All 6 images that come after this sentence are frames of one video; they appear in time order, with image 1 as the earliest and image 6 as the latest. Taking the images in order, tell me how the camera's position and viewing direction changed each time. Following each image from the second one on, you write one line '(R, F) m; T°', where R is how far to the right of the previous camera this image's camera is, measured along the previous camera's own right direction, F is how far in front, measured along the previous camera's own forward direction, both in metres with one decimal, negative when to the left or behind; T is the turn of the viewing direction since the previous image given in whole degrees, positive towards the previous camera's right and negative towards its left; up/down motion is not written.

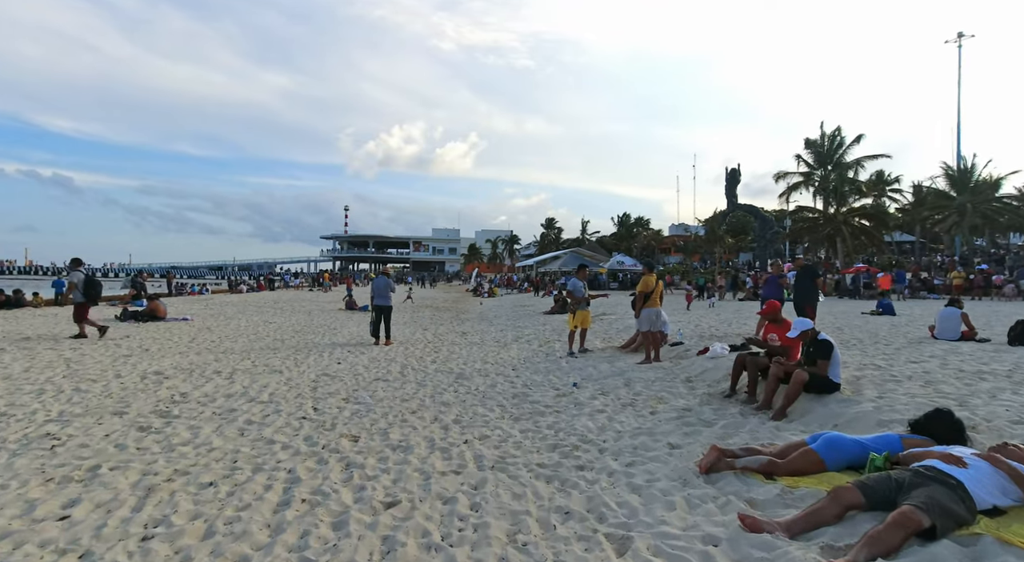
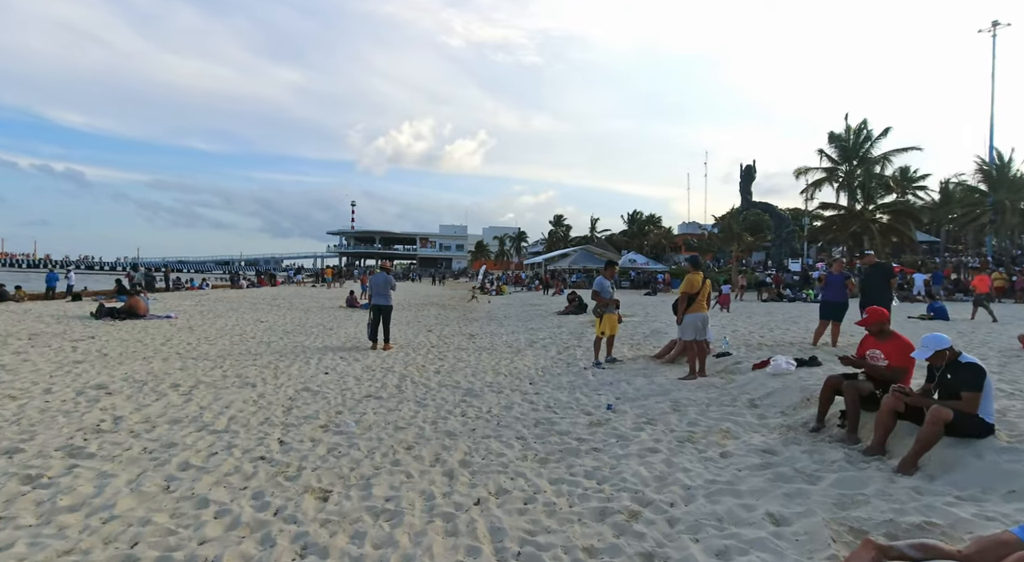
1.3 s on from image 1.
(-0.2, +1.5) m; -1°
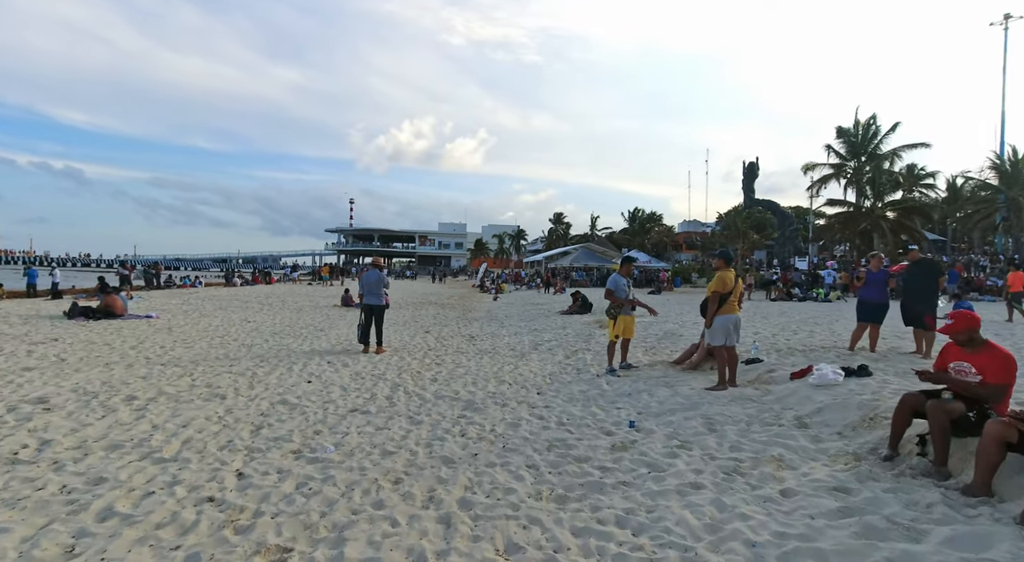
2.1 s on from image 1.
(-0.1, +0.9) m; 0°
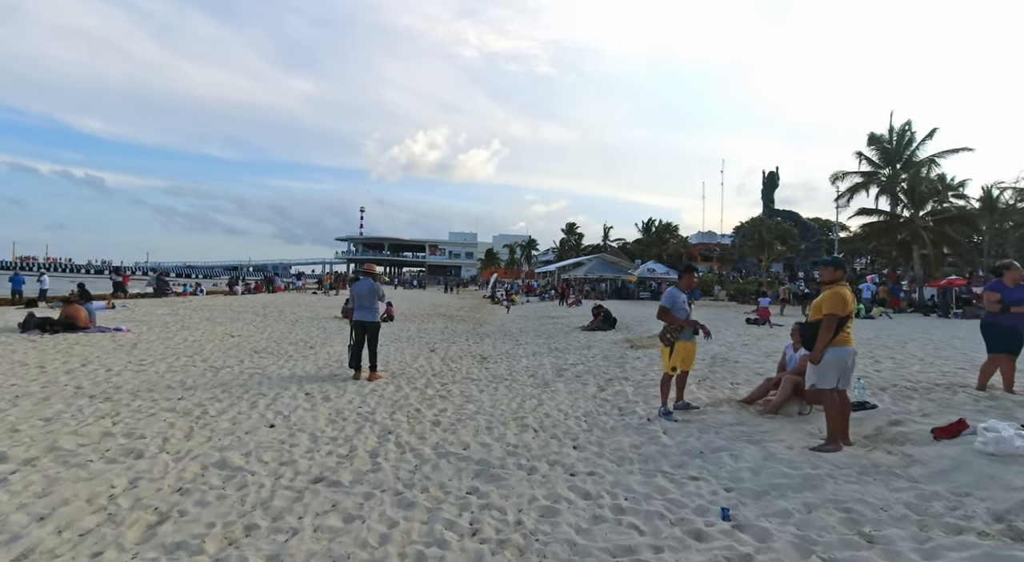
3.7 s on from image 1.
(-0.2, +1.9) m; -1°
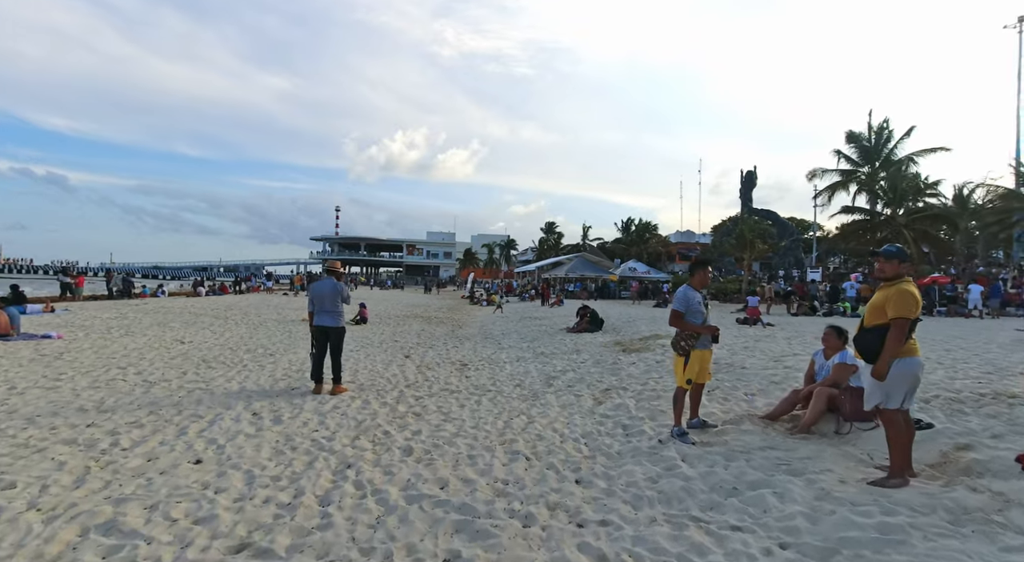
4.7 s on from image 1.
(-0.1, +1.1) m; +2°
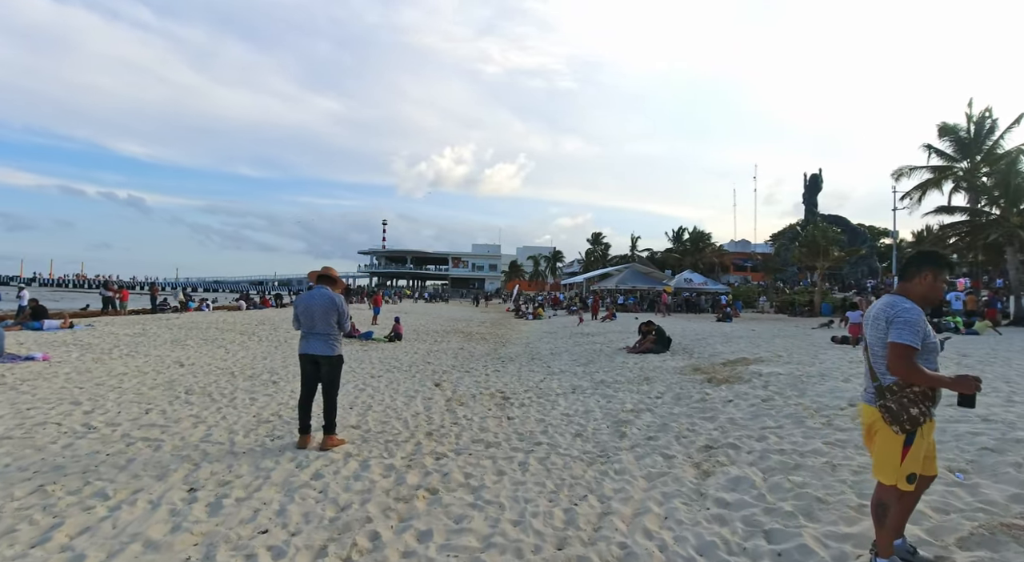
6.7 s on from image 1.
(-0.1, +2.3) m; -5°
